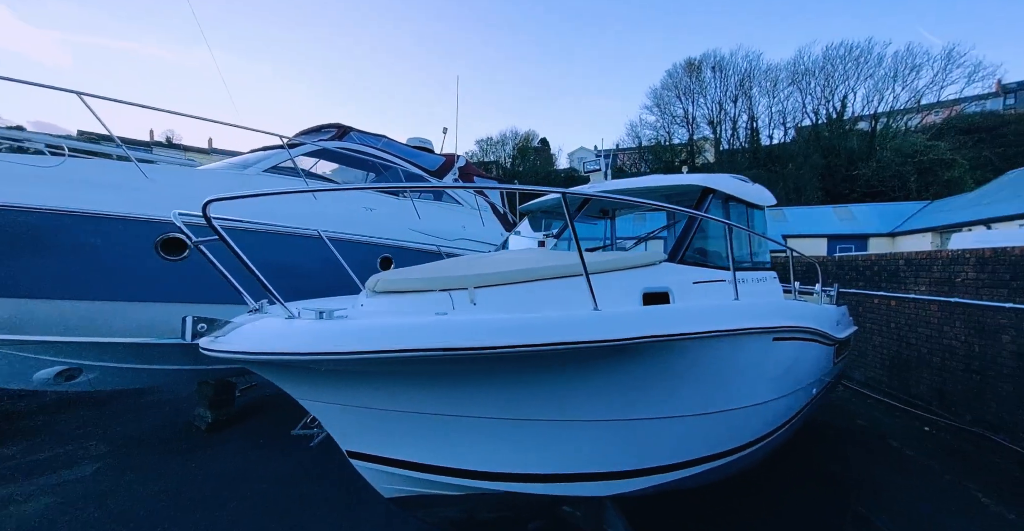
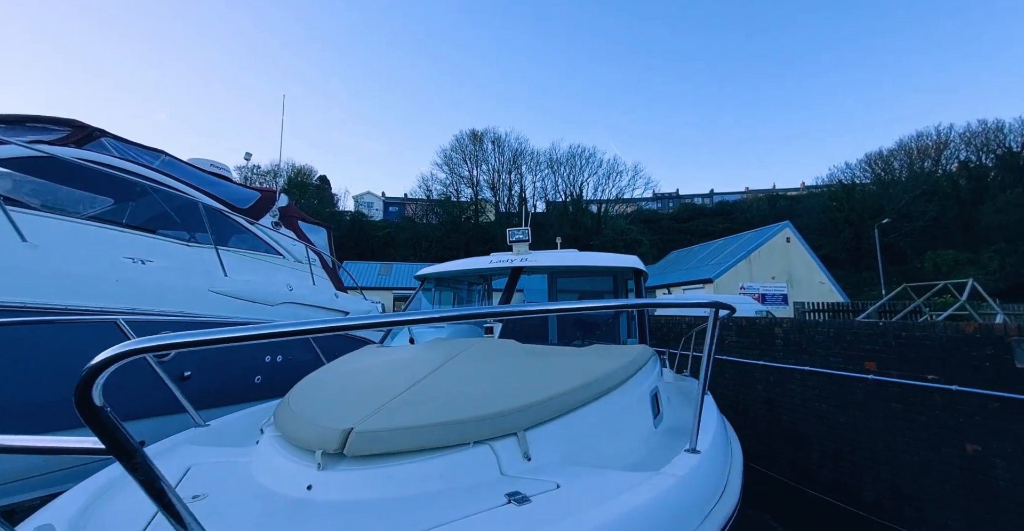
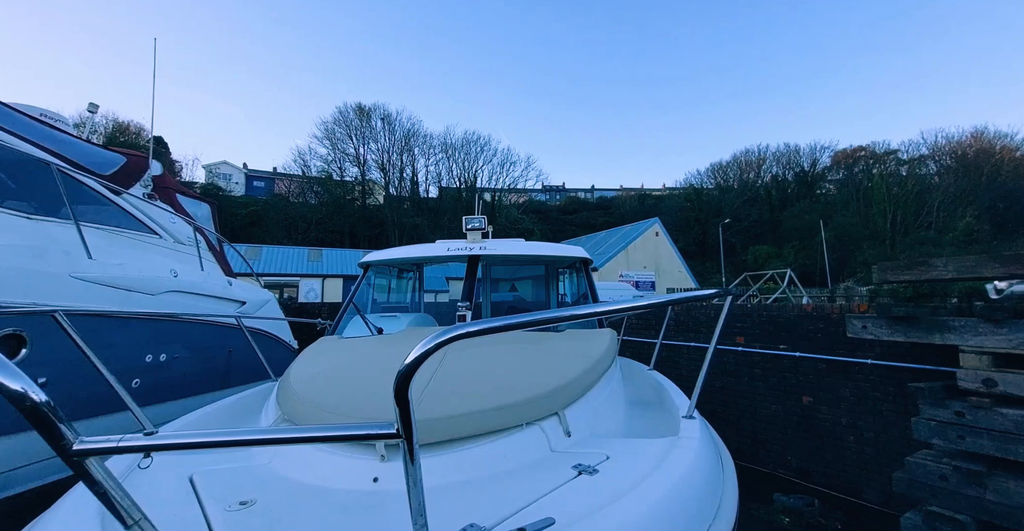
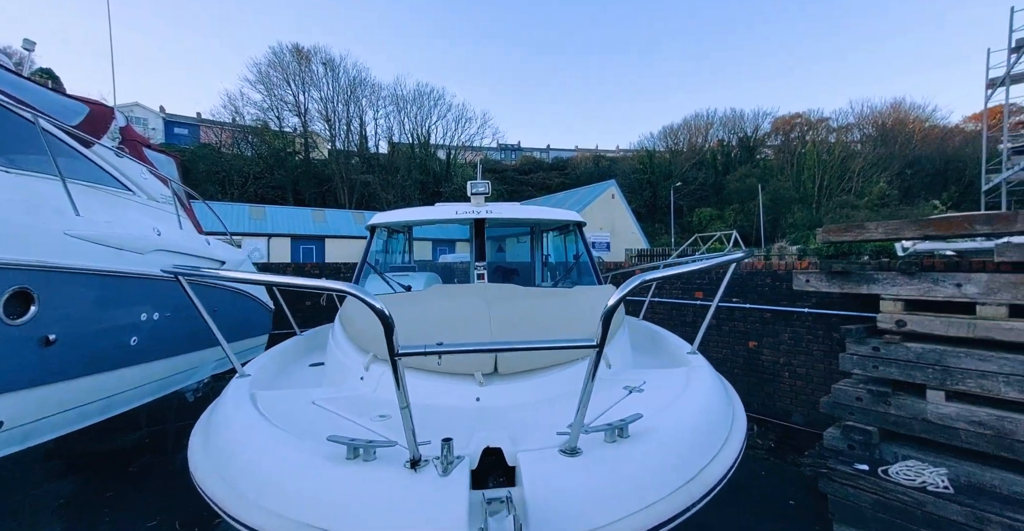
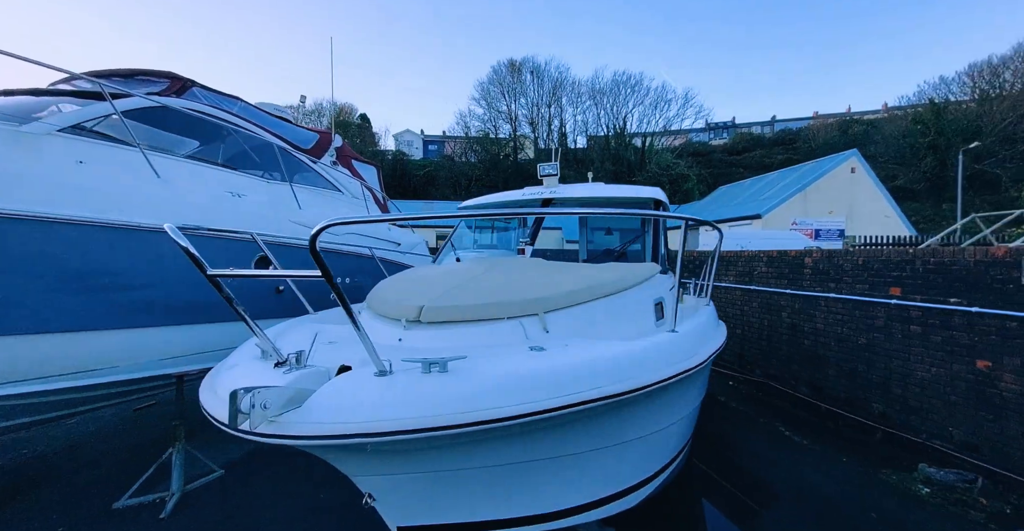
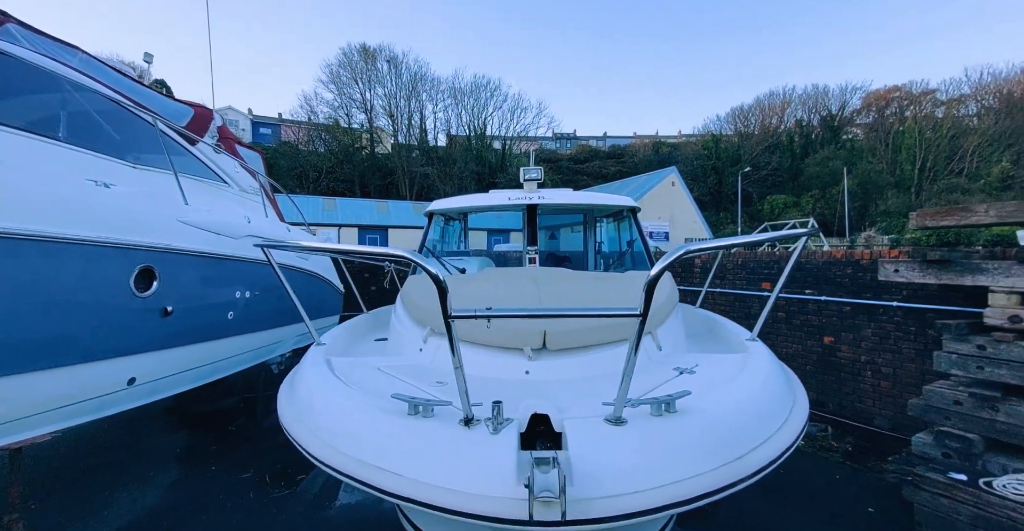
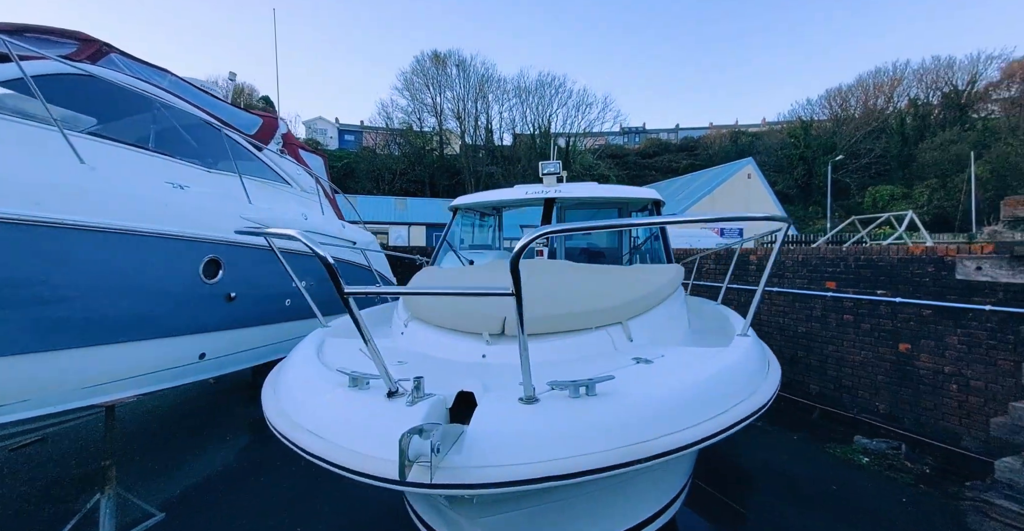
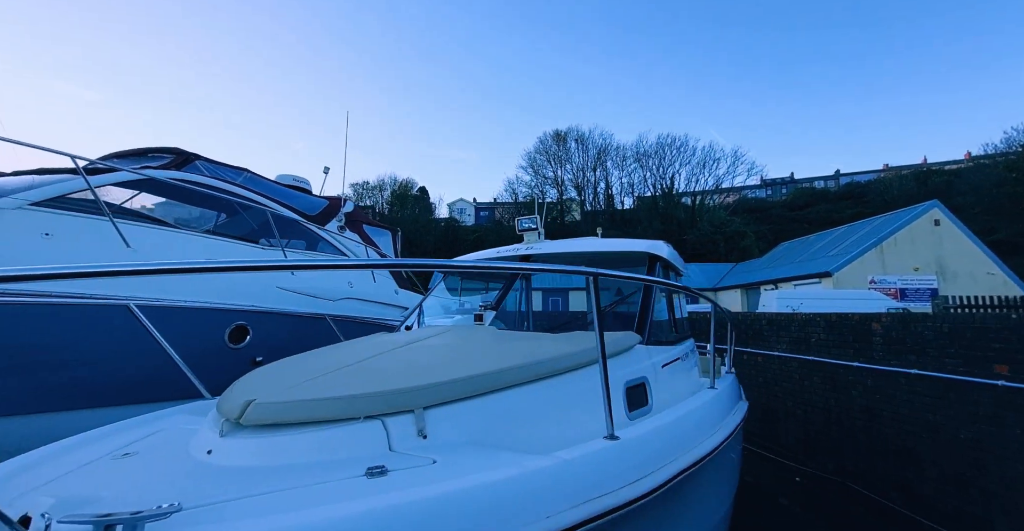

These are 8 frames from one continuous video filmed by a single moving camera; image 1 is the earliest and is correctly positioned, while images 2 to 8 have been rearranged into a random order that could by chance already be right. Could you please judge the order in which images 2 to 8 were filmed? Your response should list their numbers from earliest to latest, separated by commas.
5, 7, 6, 4, 3, 2, 8
